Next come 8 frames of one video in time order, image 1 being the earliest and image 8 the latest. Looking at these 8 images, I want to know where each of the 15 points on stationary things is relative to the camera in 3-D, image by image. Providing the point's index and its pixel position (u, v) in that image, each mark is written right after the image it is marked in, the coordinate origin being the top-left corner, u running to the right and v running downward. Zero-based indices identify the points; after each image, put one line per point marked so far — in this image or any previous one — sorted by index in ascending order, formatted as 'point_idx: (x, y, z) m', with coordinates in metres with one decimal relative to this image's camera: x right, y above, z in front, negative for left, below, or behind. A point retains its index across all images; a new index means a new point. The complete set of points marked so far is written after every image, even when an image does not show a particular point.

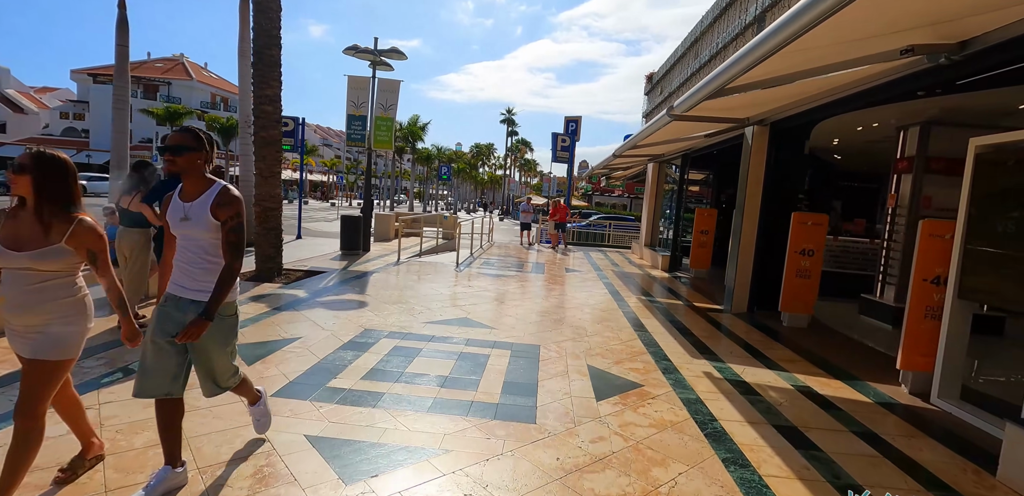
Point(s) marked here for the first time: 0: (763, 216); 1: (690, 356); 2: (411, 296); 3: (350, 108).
0: (+4.0, +0.5, +7.3) m
1: (+2.0, -1.2, +5.2) m
2: (-1.5, -0.7, +7.1) m
3: (-4.1, +3.5, +11.6) m
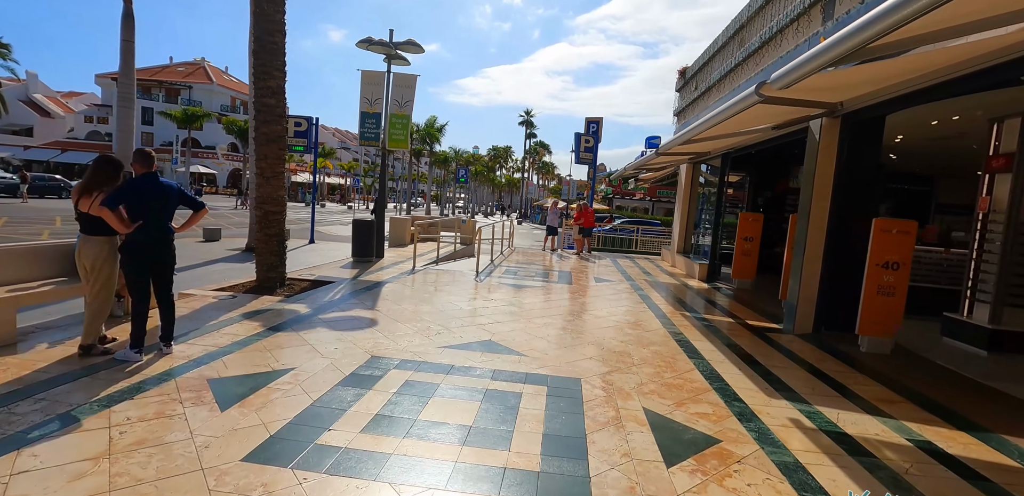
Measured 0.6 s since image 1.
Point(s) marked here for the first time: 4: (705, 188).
0: (+4.4, +0.4, +6.3) m
1: (+2.3, -1.3, +4.2) m
2: (-1.1, -0.9, +6.2) m
3: (-3.5, +3.3, +10.9) m
4: (+5.2, +1.6, +12.6) m
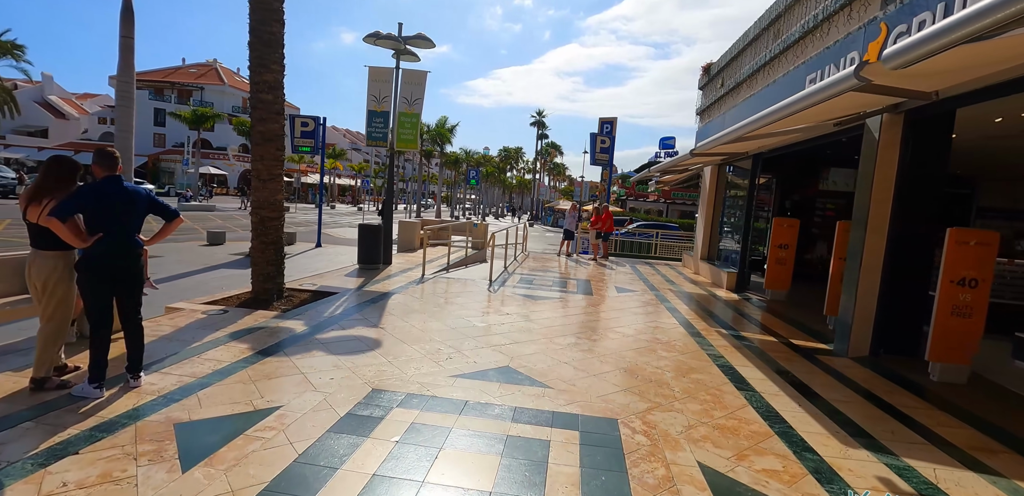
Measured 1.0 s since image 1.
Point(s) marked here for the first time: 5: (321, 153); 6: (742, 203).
0: (+4.6, +0.2, +5.6) m
1: (+2.5, -1.5, +3.6) m
2: (-0.9, -1.0, +5.6) m
3: (-3.1, +3.2, +10.3) m
4: (+5.6, +1.5, +11.8) m
5: (-6.7, +3.3, +16.3) m
6: (+5.4, +1.1, +11.0) m
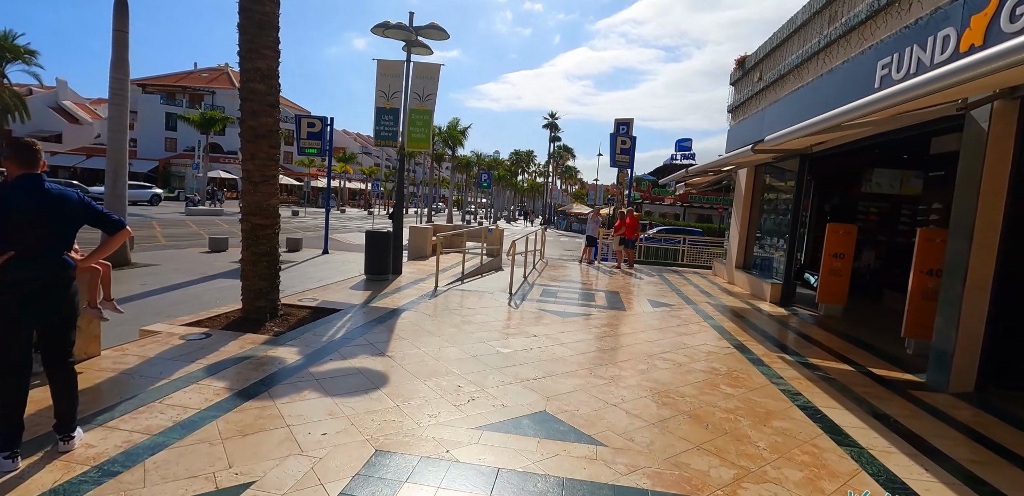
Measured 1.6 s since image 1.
0: (+4.9, +0.1, +4.6) m
1: (+2.8, -1.6, +2.6) m
2: (-0.6, -1.1, +4.8) m
3: (-2.7, +3.0, +9.5) m
4: (+6.0, +1.3, +10.8) m
5: (-6.2, +3.1, +15.5) m
6: (+5.9, +0.9, +10.0) m
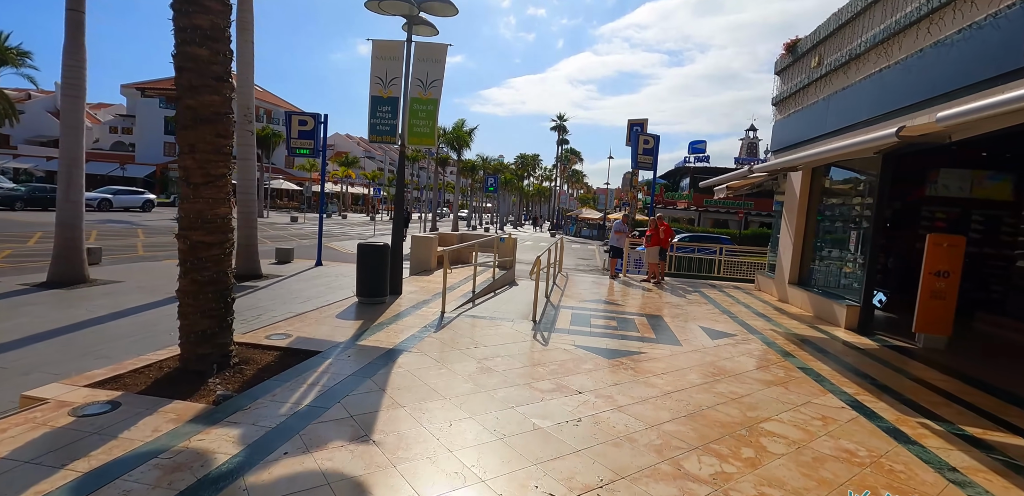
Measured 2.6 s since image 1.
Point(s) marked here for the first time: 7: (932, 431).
0: (+5.2, -0.1, +3.0) m
1: (+3.1, -1.8, +1.0) m
2: (-0.3, -1.3, +3.2) m
3: (-2.4, +2.8, +8.0) m
4: (+6.4, +1.0, +9.2) m
5: (-5.8, +2.8, +14.1) m
6: (+6.2, +0.6, +8.4) m
7: (+3.5, -1.5, +3.9) m
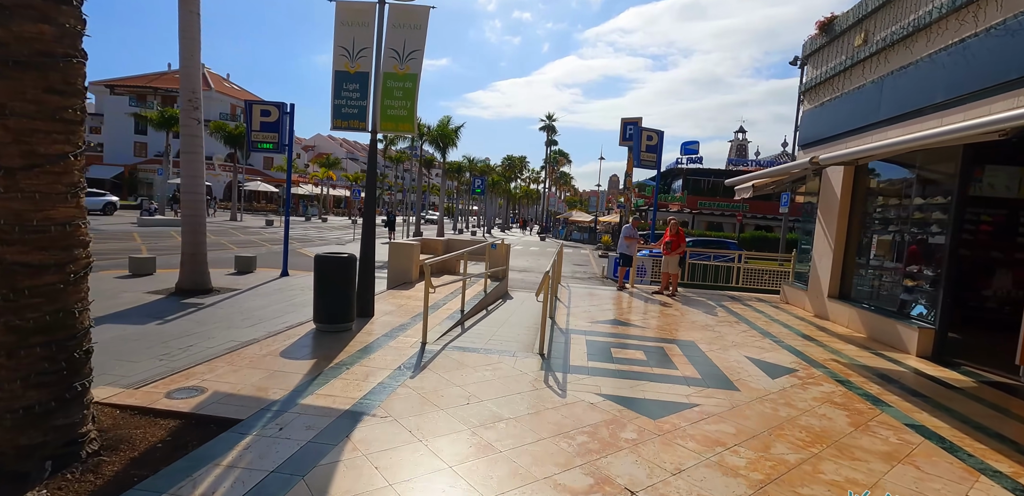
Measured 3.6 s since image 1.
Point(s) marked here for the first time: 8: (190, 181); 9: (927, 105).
0: (+5.4, -0.2, +1.7) m
1: (+3.3, -1.9, -0.4) m
2: (-0.1, -1.5, +1.7) m
3: (-2.4, +2.6, +6.5) m
4: (+6.3, +0.9, +7.9) m
5: (-6.0, +2.5, +12.4) m
6: (+6.2, +0.5, +7.1) m
7: (+3.6, -1.7, +2.5) m
8: (-6.4, +1.3, +9.2) m
9: (+5.8, +2.0, +6.4) m
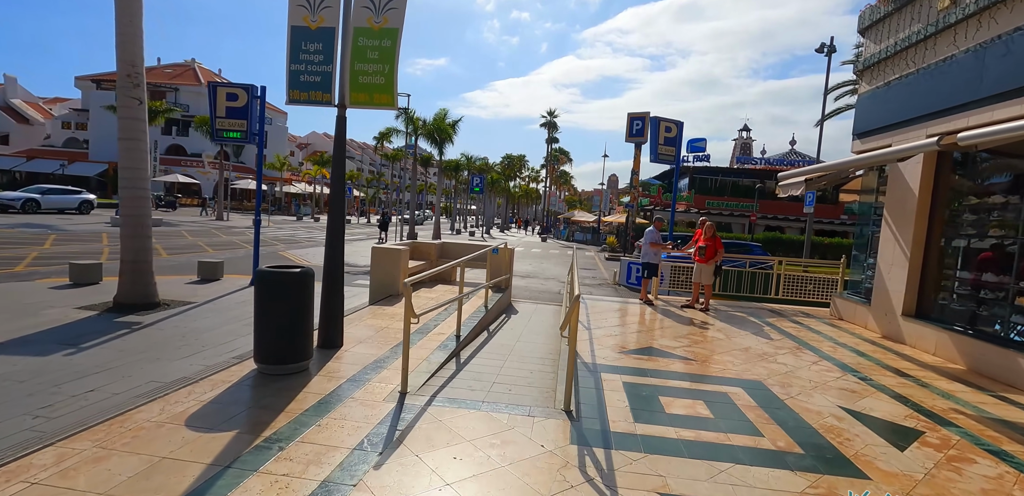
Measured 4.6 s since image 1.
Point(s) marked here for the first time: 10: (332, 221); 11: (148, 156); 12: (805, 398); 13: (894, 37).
0: (+5.5, -0.4, +0.2) m
1: (+3.4, -2.0, -1.9) m
2: (0.0, -1.6, +0.2) m
3: (-2.3, +2.5, +4.9) m
4: (+6.4, +0.8, +6.4) m
5: (-5.9, +2.4, +10.9) m
6: (+6.3, +0.4, +5.6) m
7: (+3.8, -1.8, +1.0) m
8: (-6.2, +1.2, +7.6) m
9: (+5.9, +1.9, +4.9) m
10: (-2.0, +0.3, +5.1) m
11: (-6.1, +1.5, +7.8) m
12: (+2.8, -1.5, +4.6) m
13: (+6.4, +3.6, +7.9) m
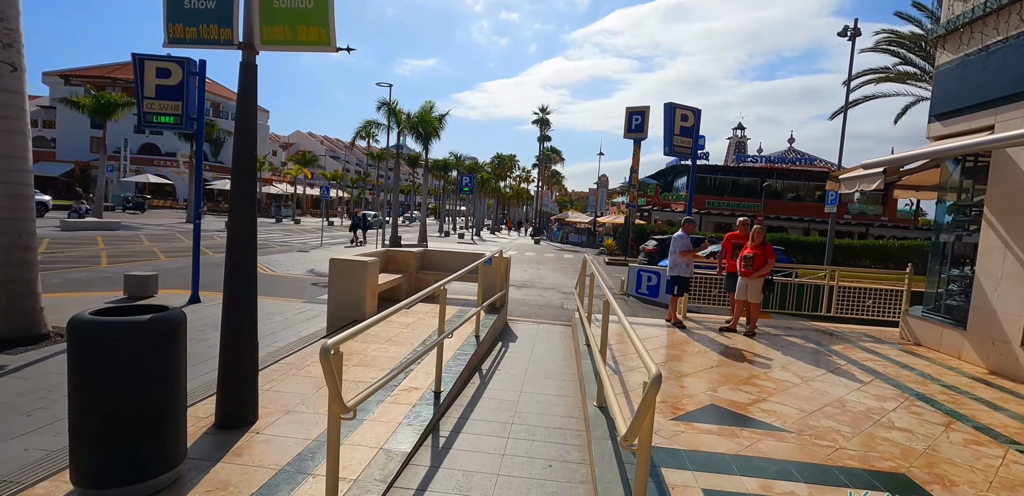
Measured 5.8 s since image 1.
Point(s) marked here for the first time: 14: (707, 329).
0: (+5.6, -0.5, -1.5) m
1: (+3.6, -2.1, -3.6) m
2: (+0.1, -1.7, -1.6) m
3: (-2.3, +2.3, +3.1) m
4: (+6.4, +0.6, +4.8) m
5: (-6.0, +2.3, +9.0) m
6: (+6.3, +0.3, +3.9) m
7: (+3.9, -1.9, -0.7) m
8: (-6.3, +1.0, +5.7) m
9: (+5.9, +1.7, +3.3) m
10: (-1.9, +0.1, +3.3) m
11: (-6.1, +1.4, +5.9) m
12: (+2.9, -1.6, +2.8) m
13: (+6.4, +3.4, +6.3) m
14: (+3.0, -1.2, +7.1) m
